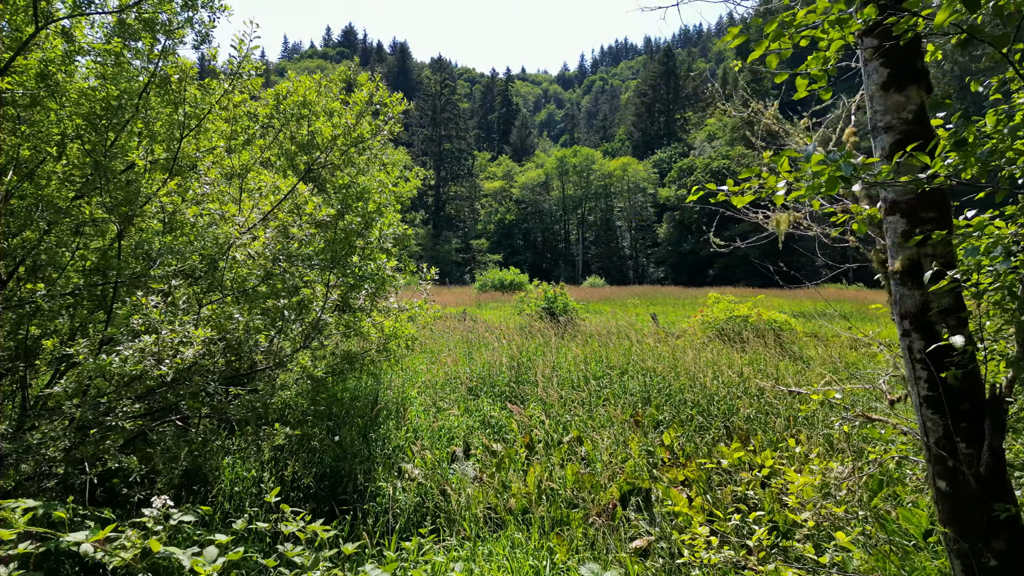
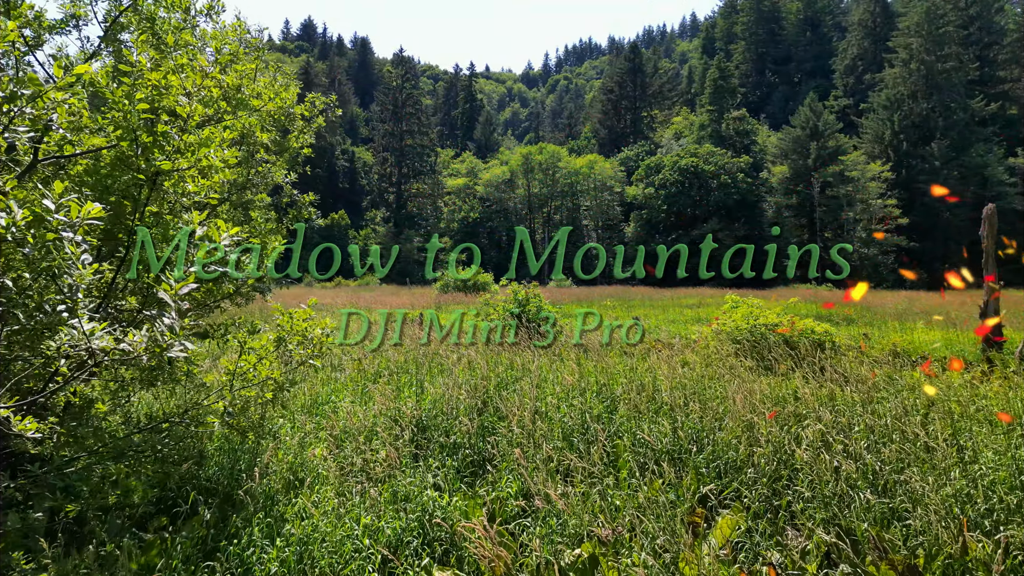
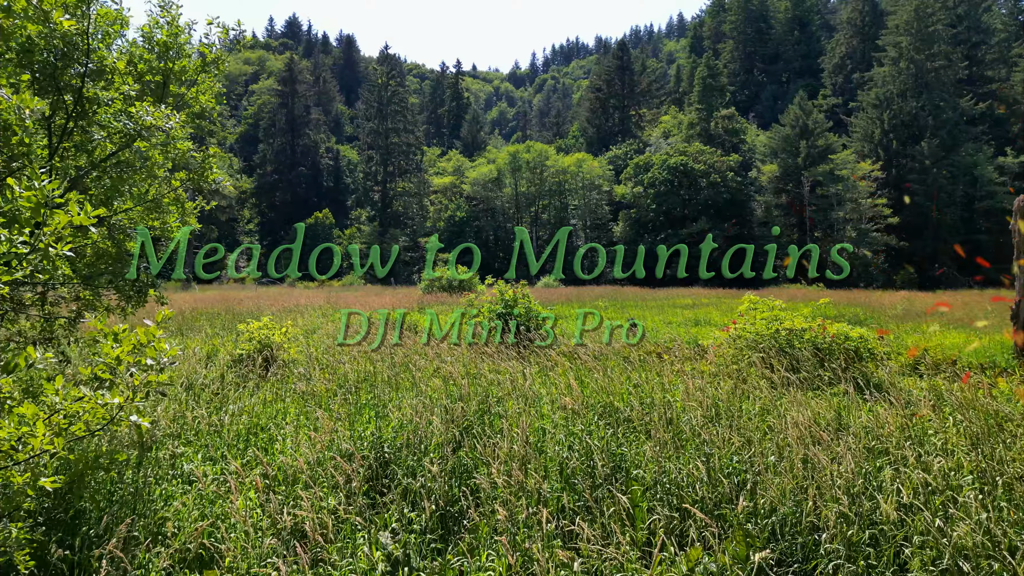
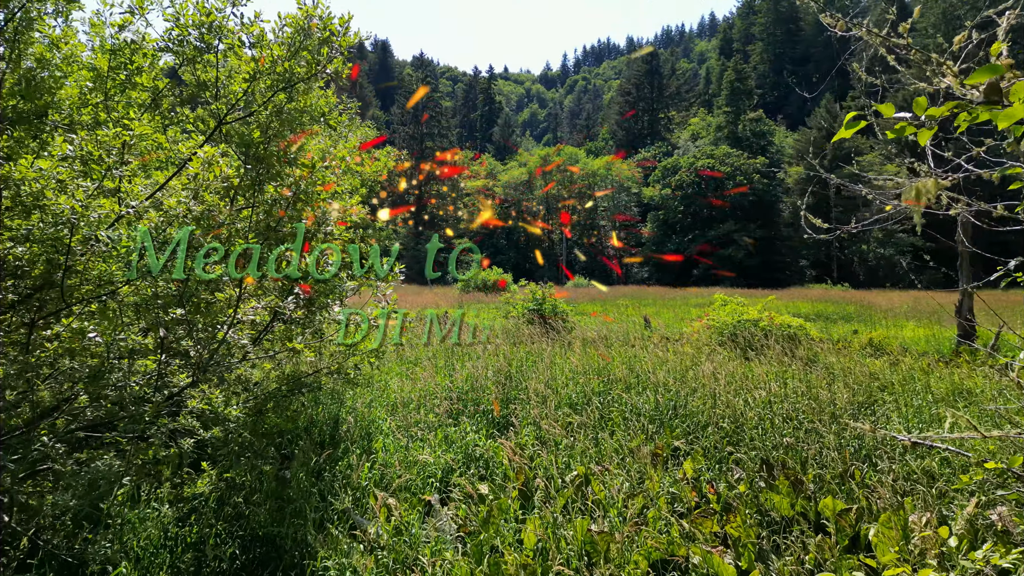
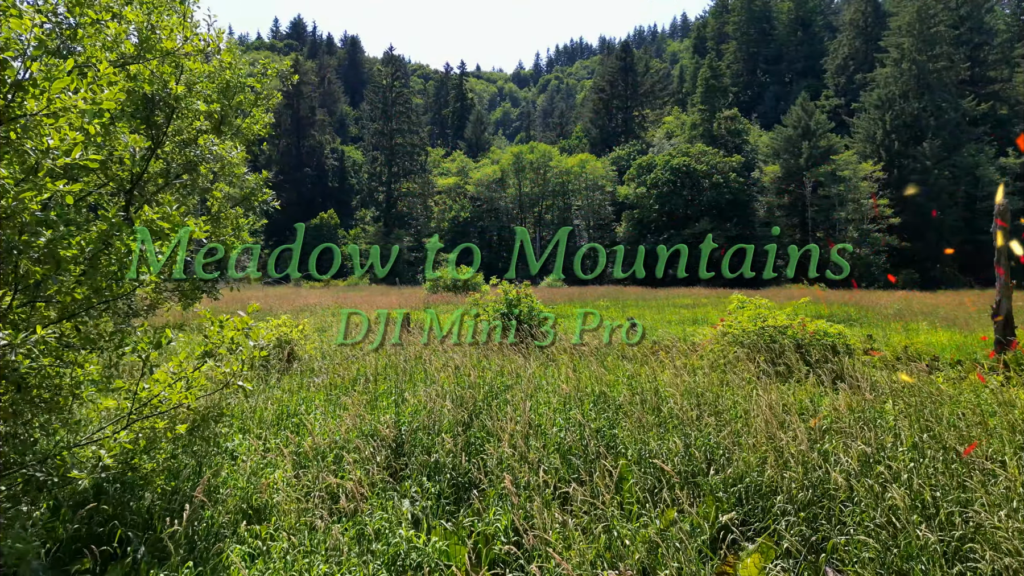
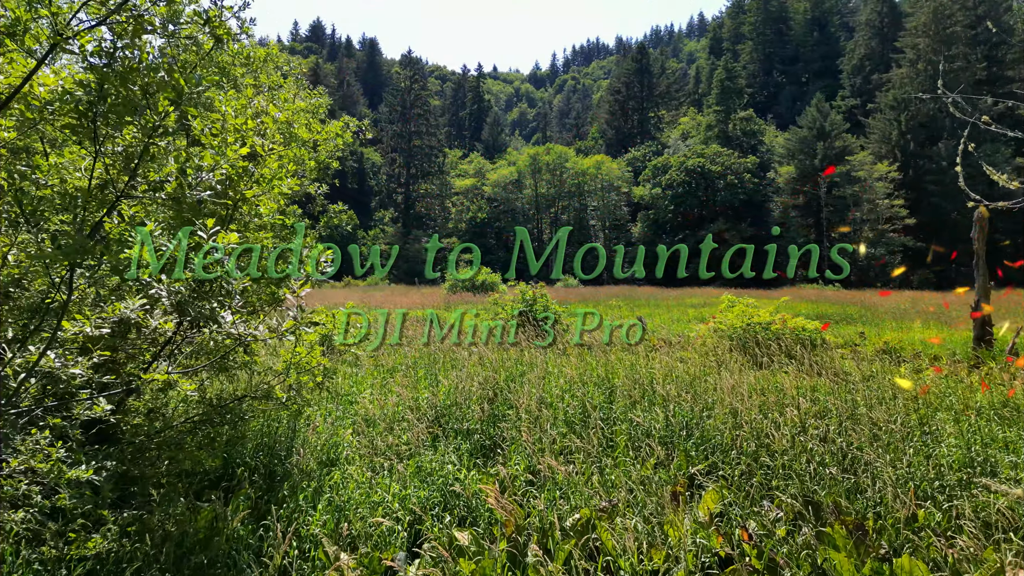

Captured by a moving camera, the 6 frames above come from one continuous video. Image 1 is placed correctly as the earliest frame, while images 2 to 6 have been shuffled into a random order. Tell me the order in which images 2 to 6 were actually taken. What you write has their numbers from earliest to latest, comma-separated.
4, 6, 2, 5, 3
